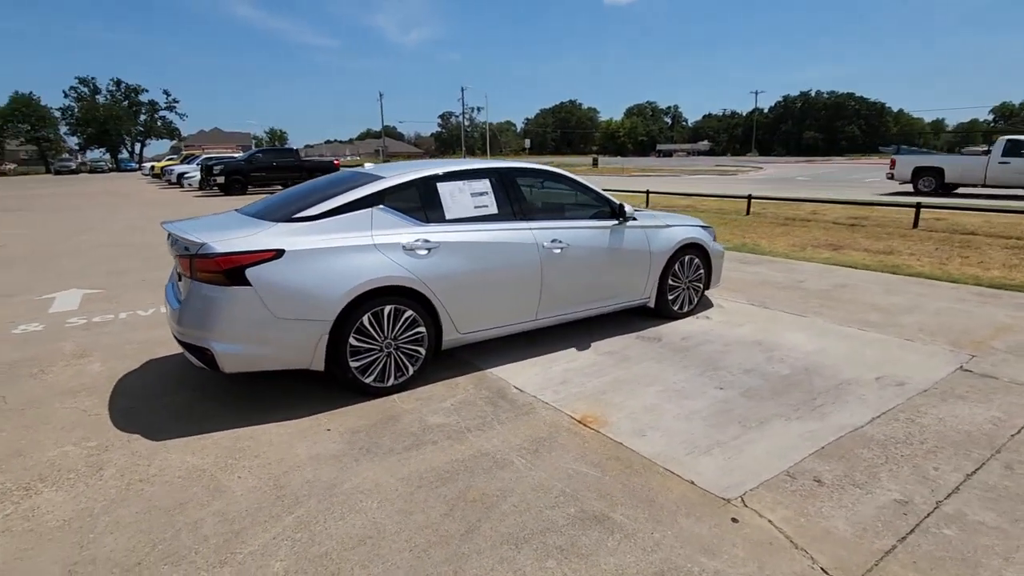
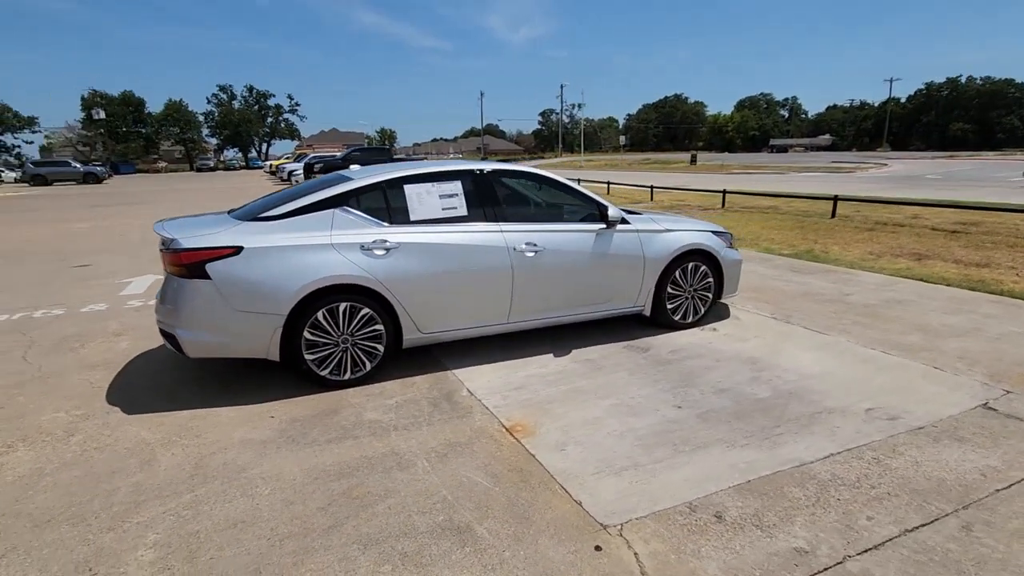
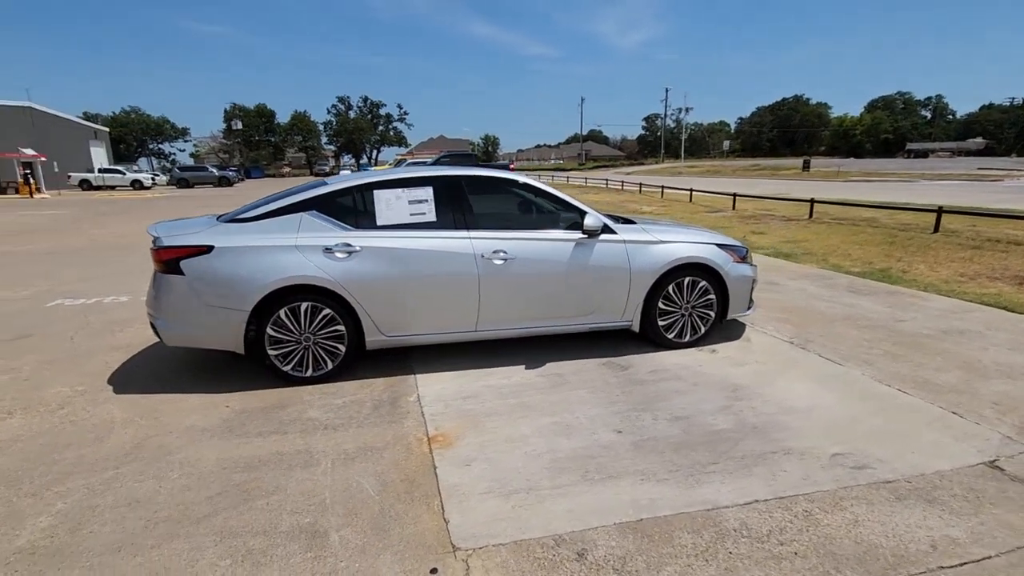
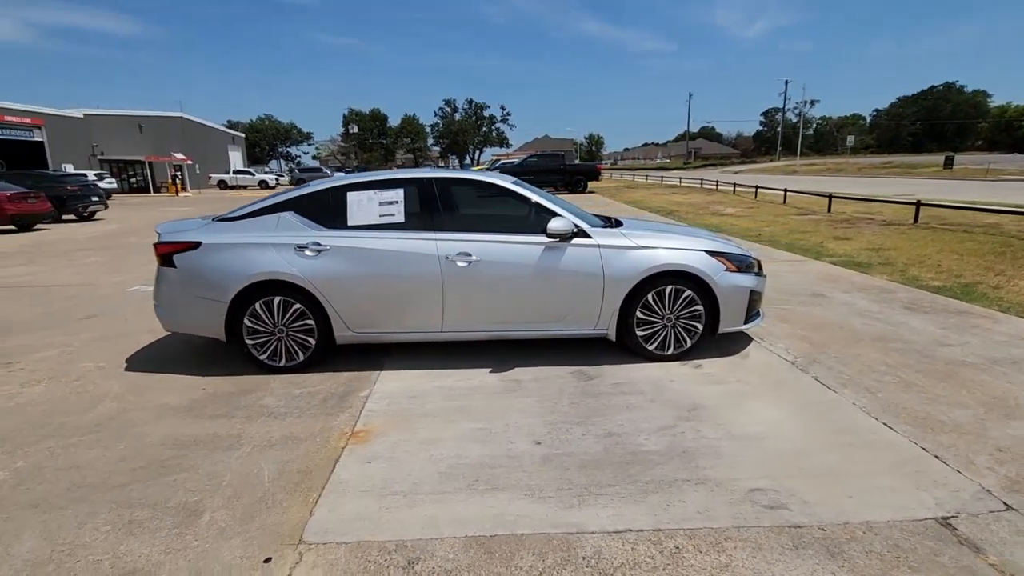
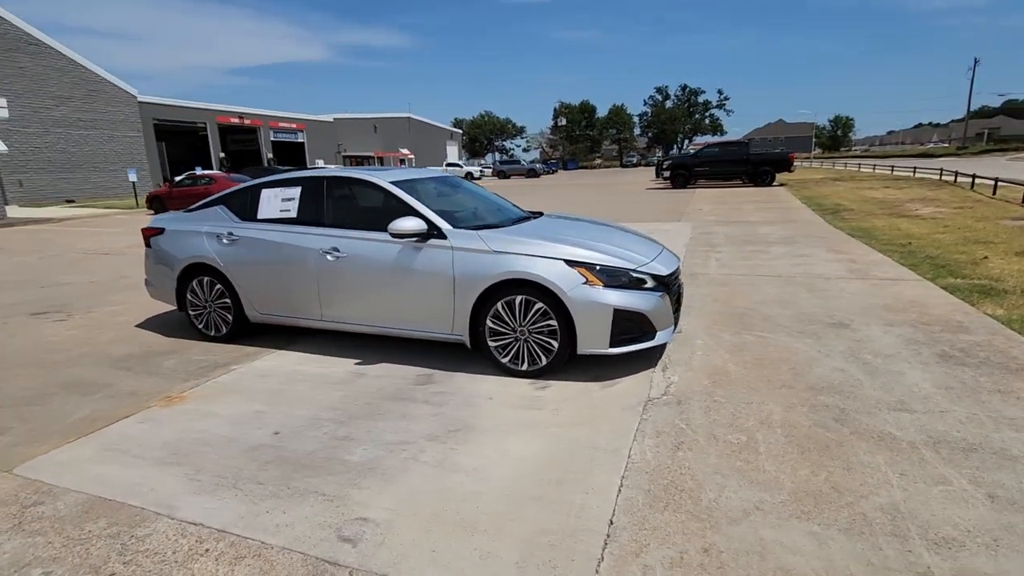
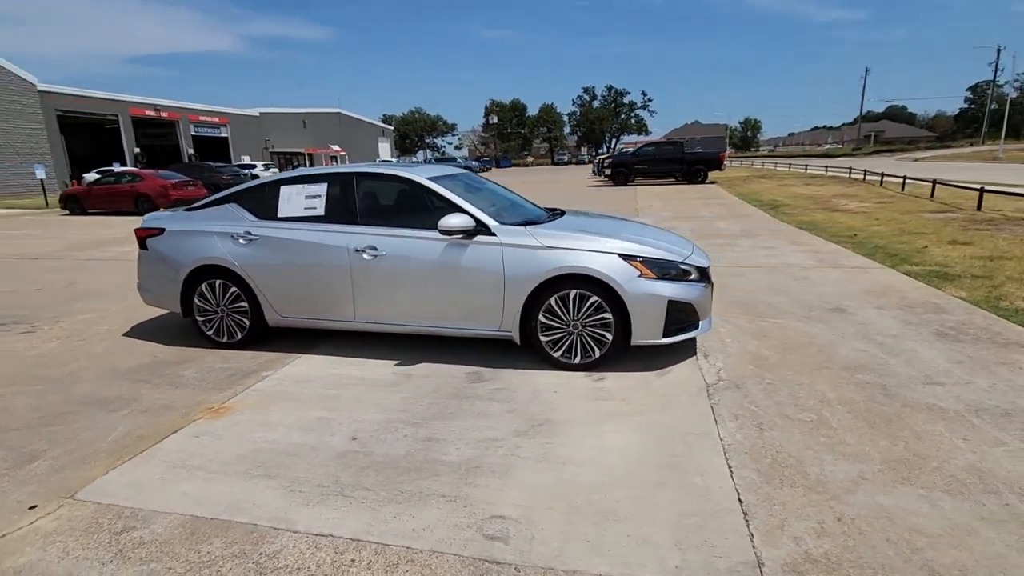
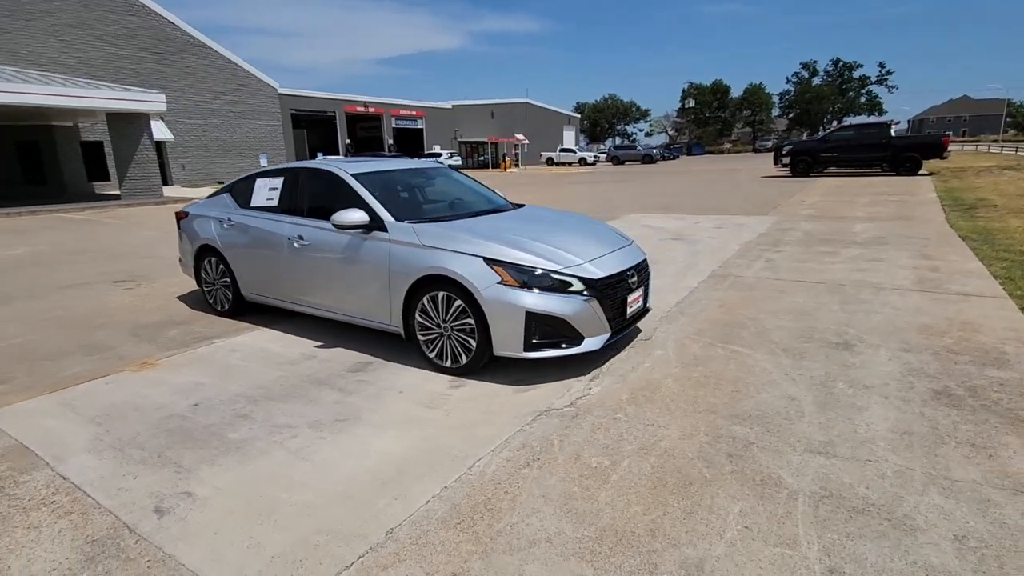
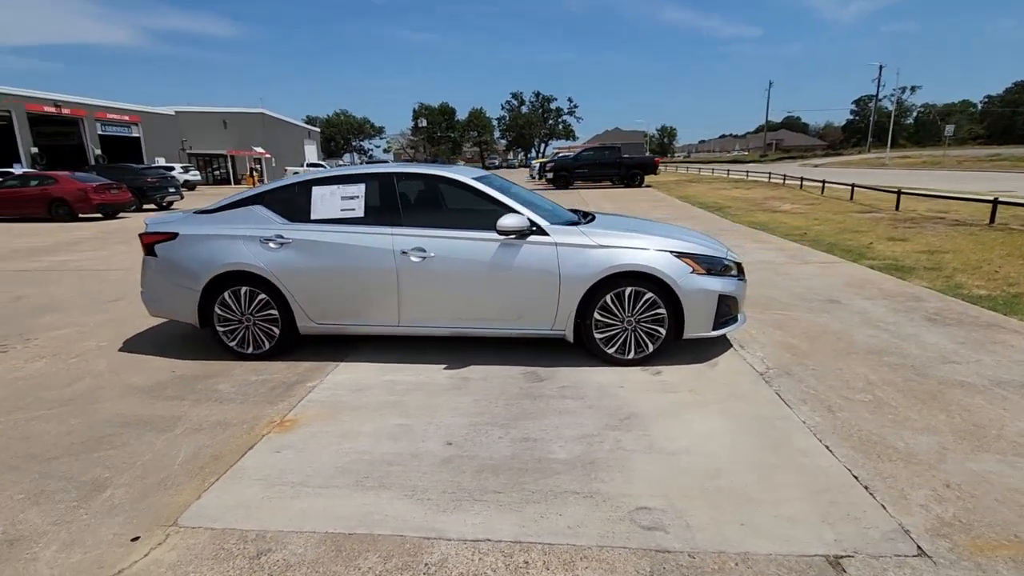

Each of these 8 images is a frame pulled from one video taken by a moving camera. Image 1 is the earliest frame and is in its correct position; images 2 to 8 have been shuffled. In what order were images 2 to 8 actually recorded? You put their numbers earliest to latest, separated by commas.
2, 3, 4, 8, 6, 5, 7
